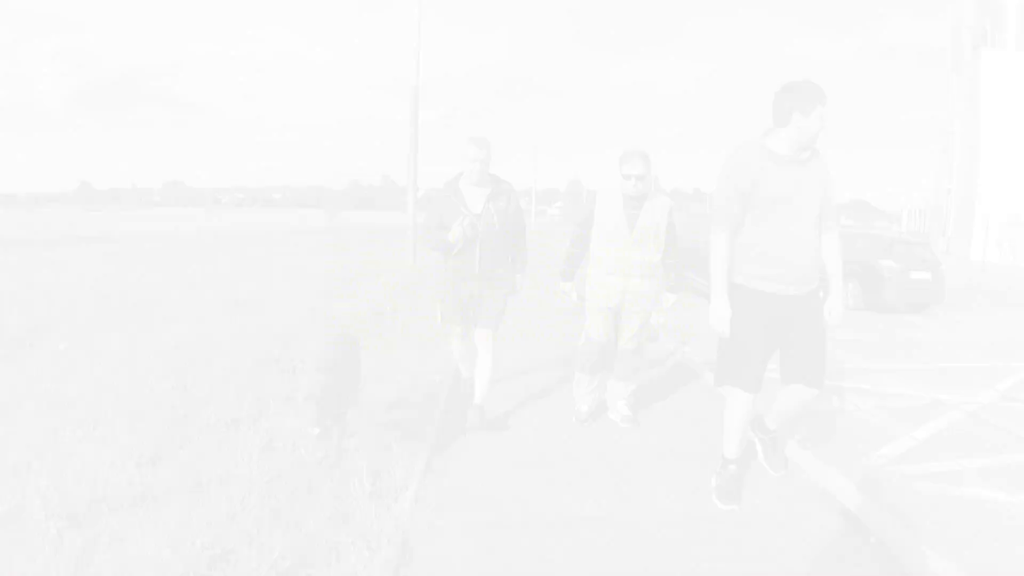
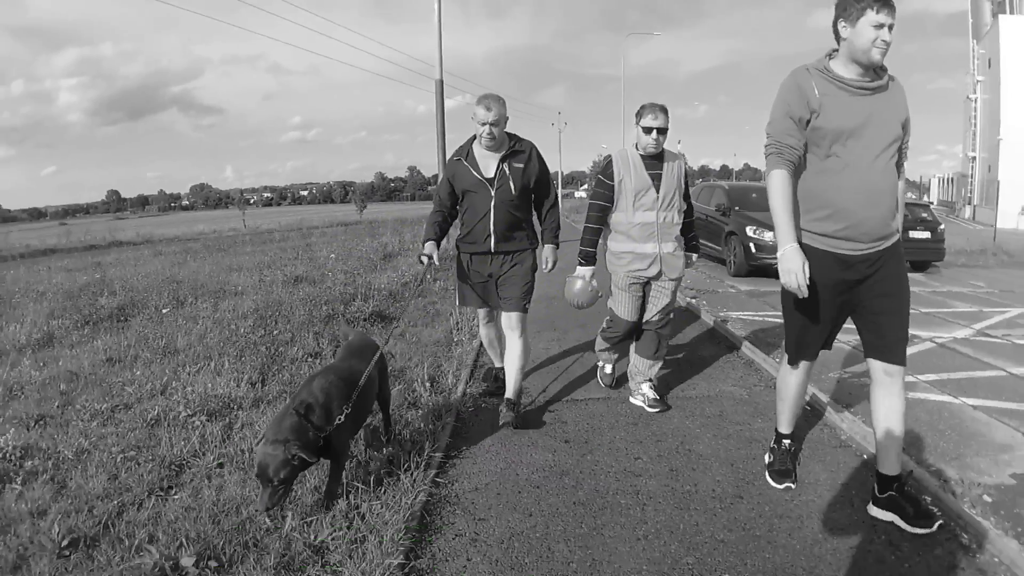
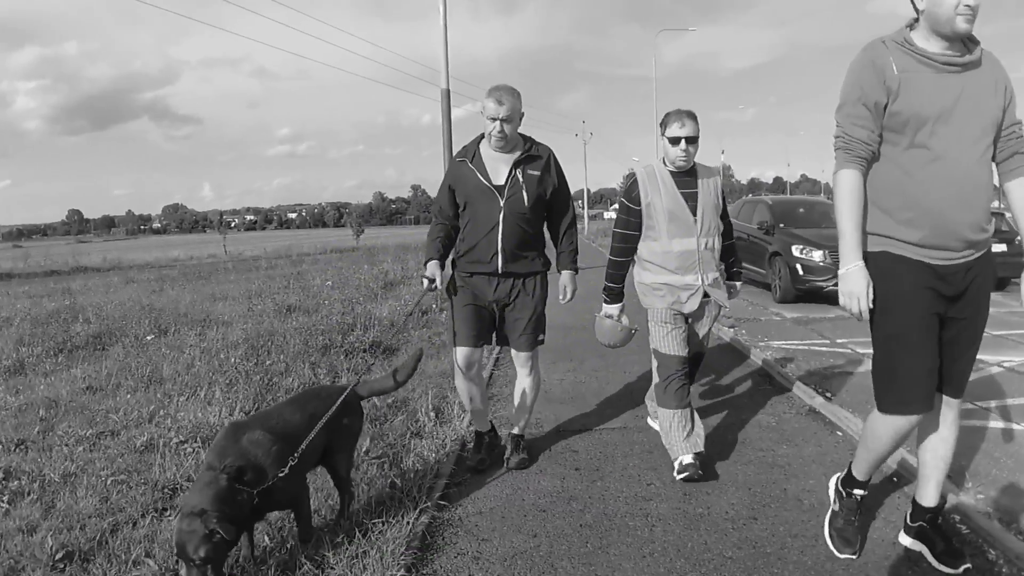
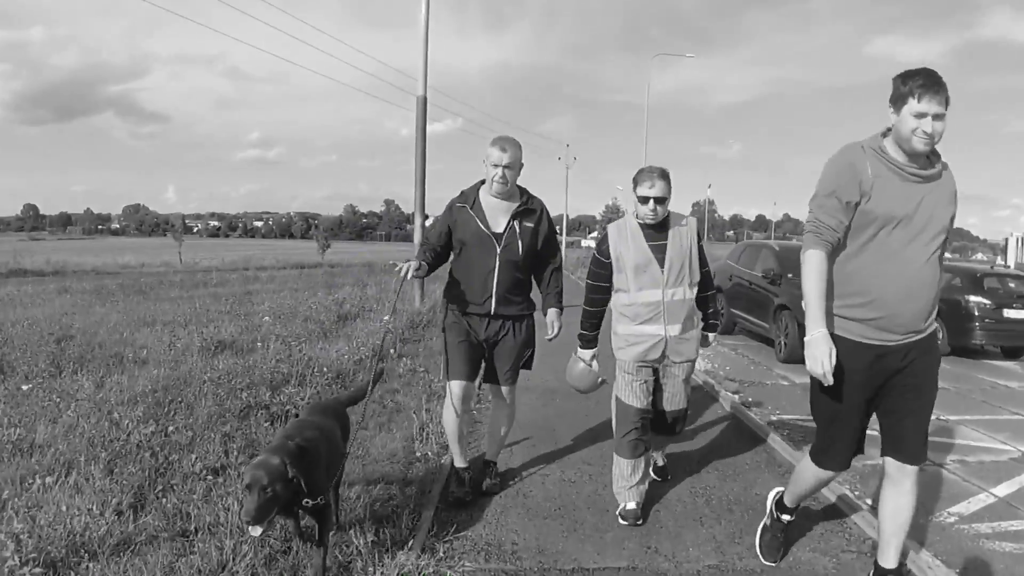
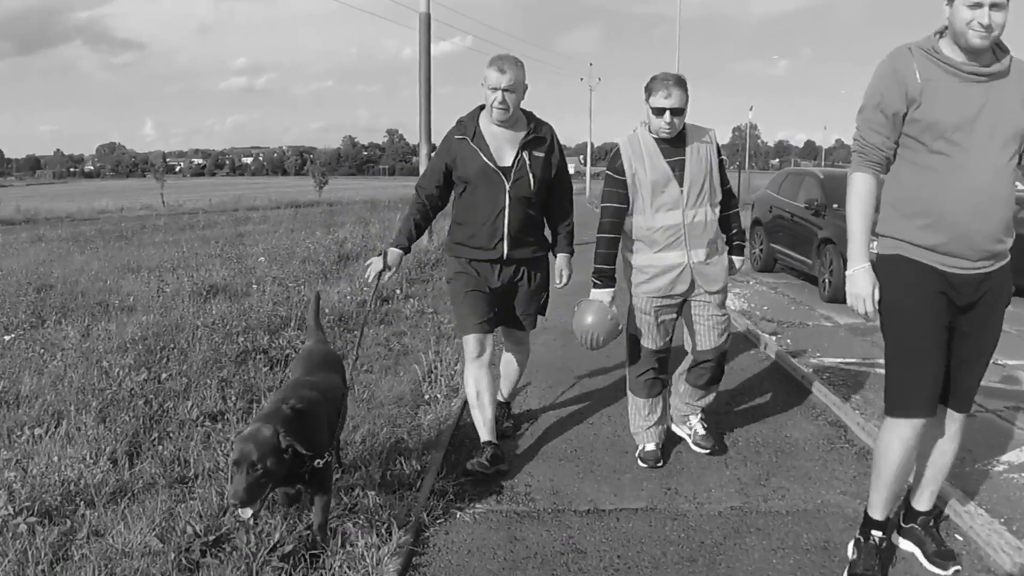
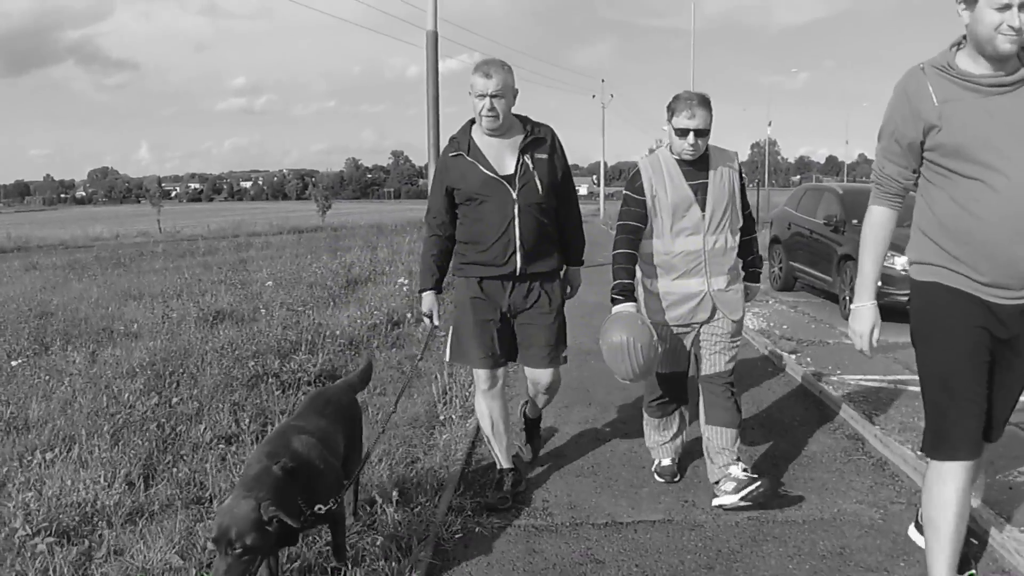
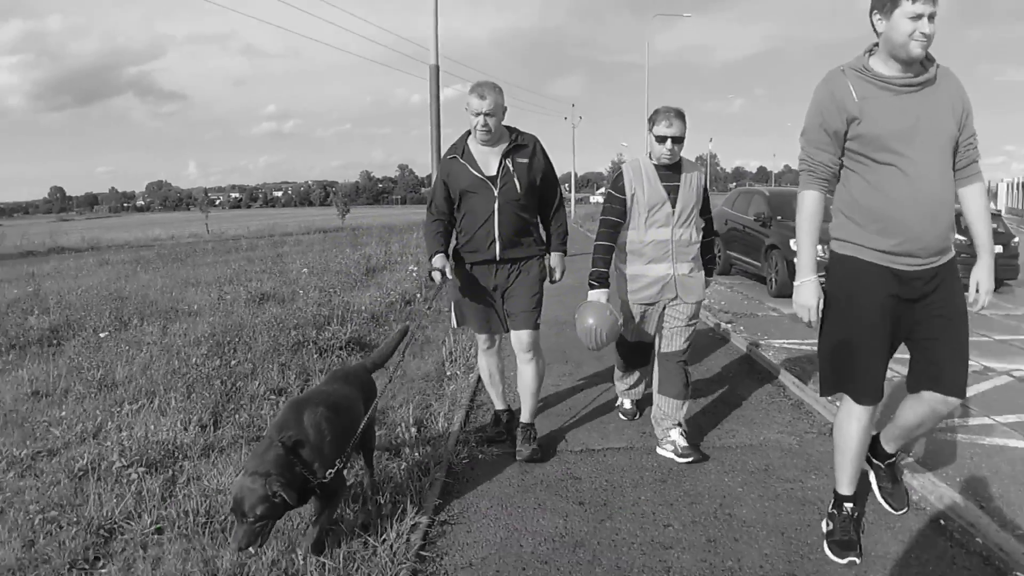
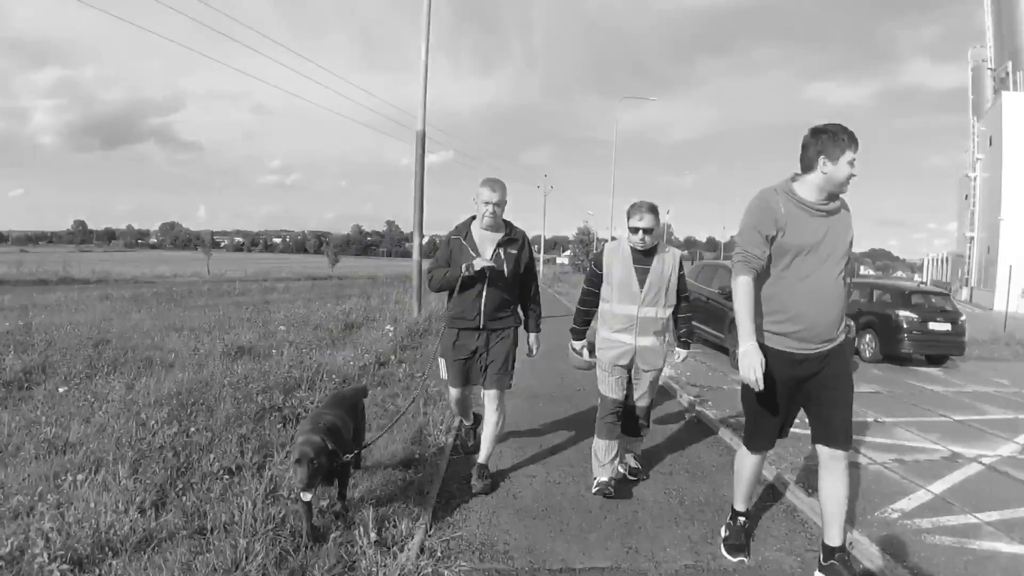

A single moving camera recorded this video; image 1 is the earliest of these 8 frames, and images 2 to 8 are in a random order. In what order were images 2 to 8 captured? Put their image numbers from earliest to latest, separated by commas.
8, 4, 5, 6, 7, 2, 3
